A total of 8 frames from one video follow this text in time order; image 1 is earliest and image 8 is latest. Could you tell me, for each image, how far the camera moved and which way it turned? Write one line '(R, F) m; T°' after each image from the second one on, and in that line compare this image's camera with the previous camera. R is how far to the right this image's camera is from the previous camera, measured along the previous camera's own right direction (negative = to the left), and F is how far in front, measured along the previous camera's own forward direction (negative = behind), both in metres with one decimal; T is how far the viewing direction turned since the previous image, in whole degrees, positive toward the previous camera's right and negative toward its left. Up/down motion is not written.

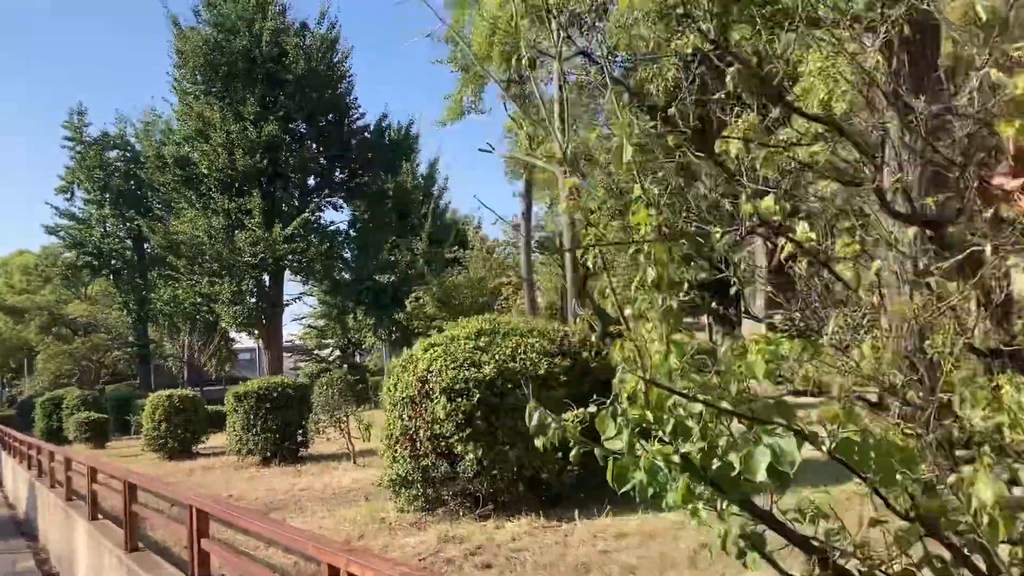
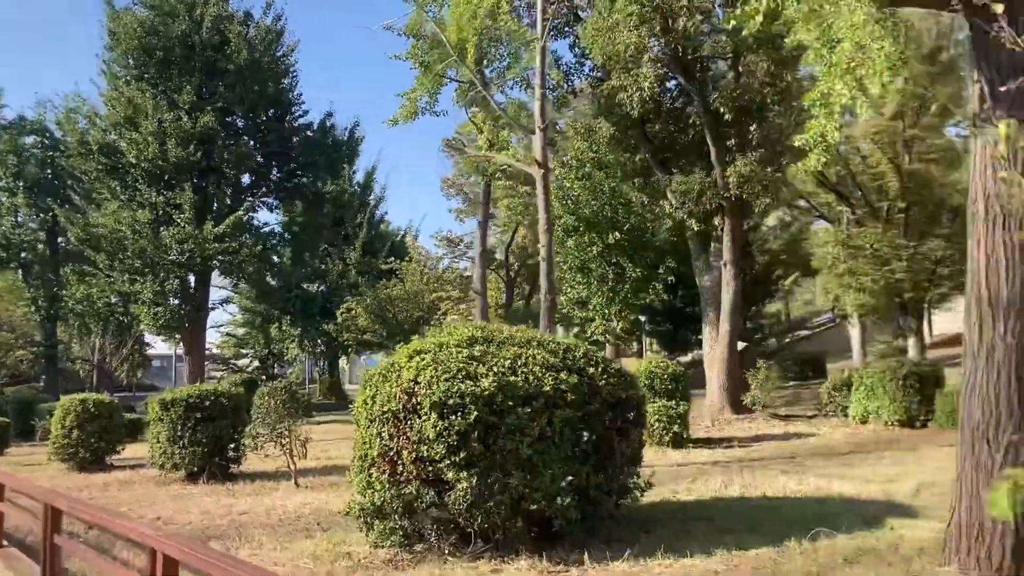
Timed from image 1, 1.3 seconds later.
(-0.5, +1.0) m; +5°
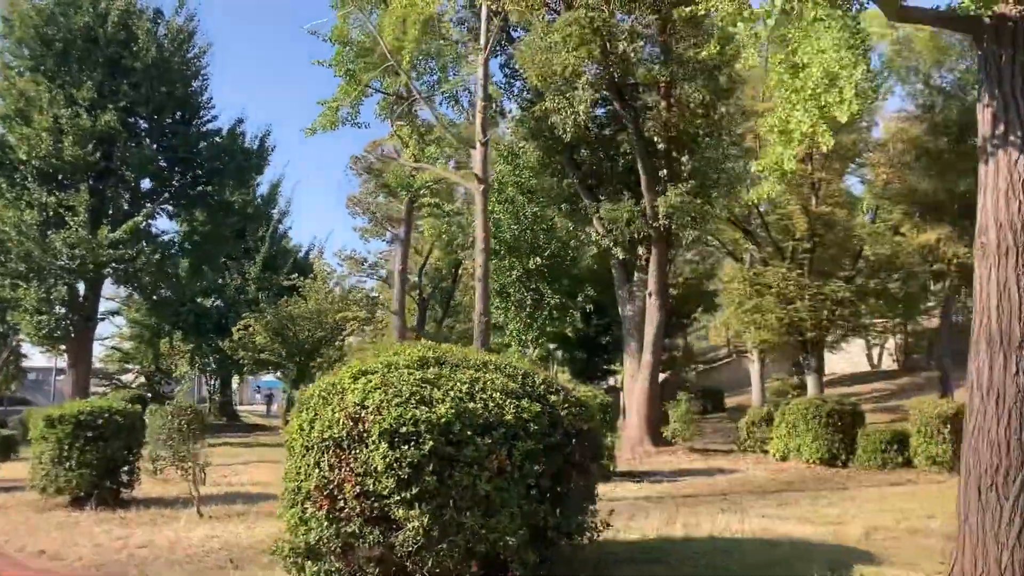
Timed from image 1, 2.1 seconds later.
(-0.4, +0.5) m; +6°
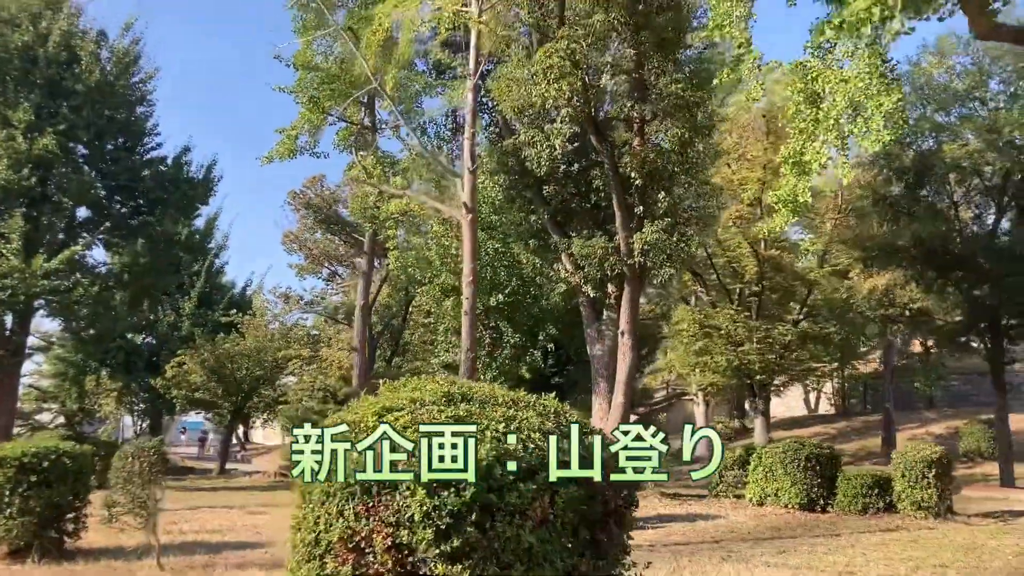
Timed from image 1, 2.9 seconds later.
(-0.6, +0.5) m; +4°
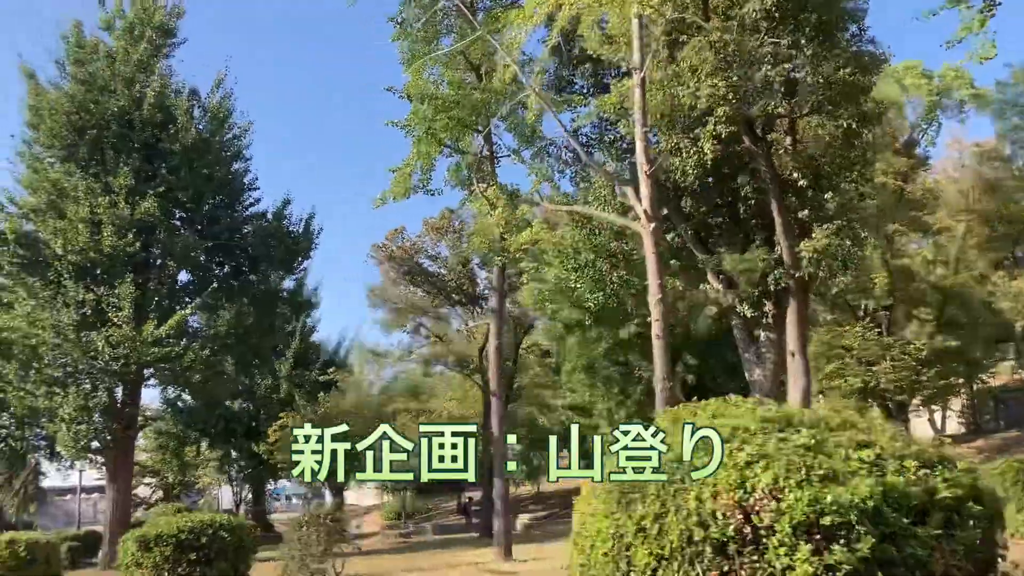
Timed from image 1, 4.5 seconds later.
(-1.2, +1.1) m; -4°
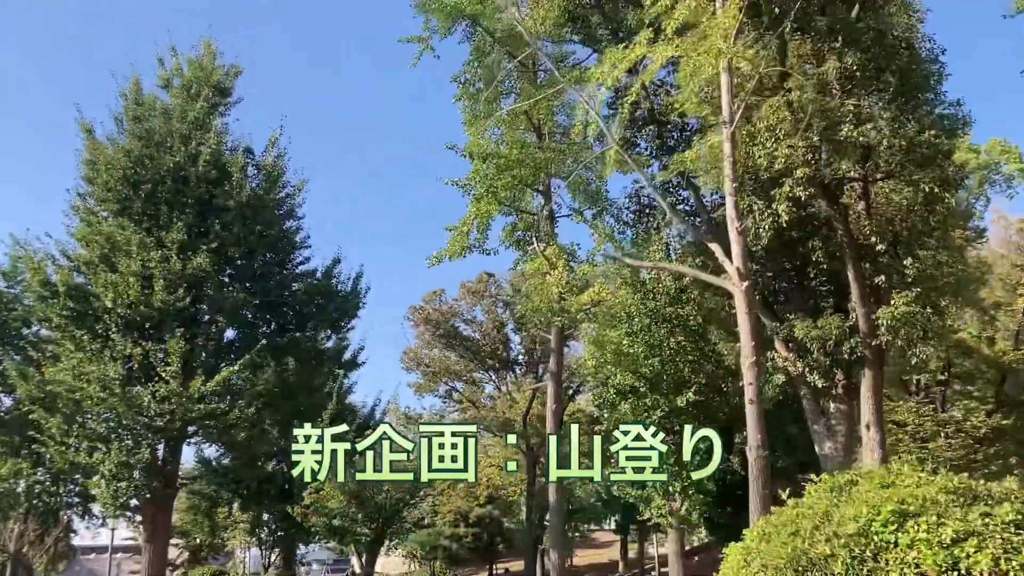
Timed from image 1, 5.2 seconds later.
(-0.5, +0.3) m; -2°
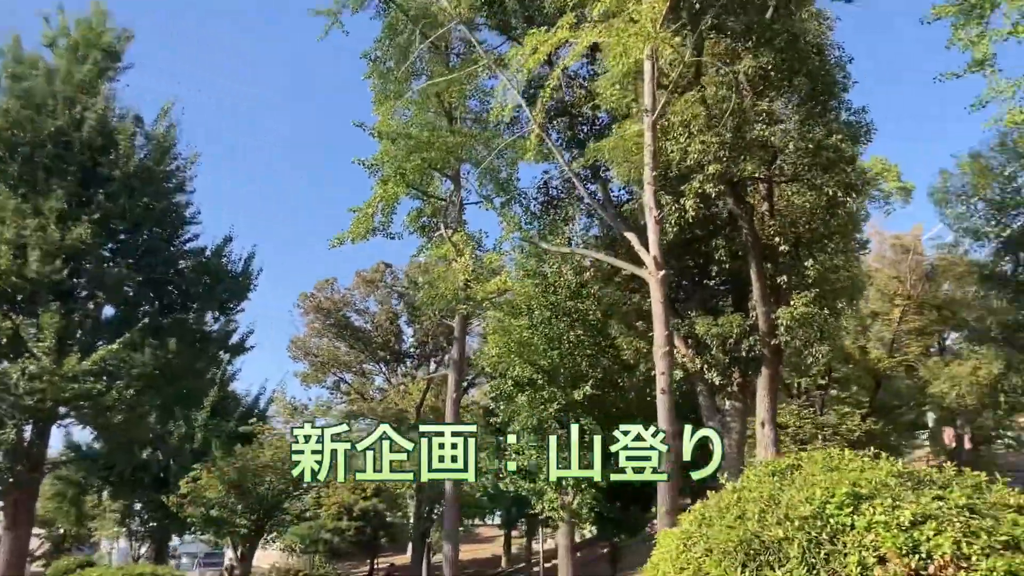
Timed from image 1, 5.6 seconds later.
(-0.2, +0.3) m; +7°
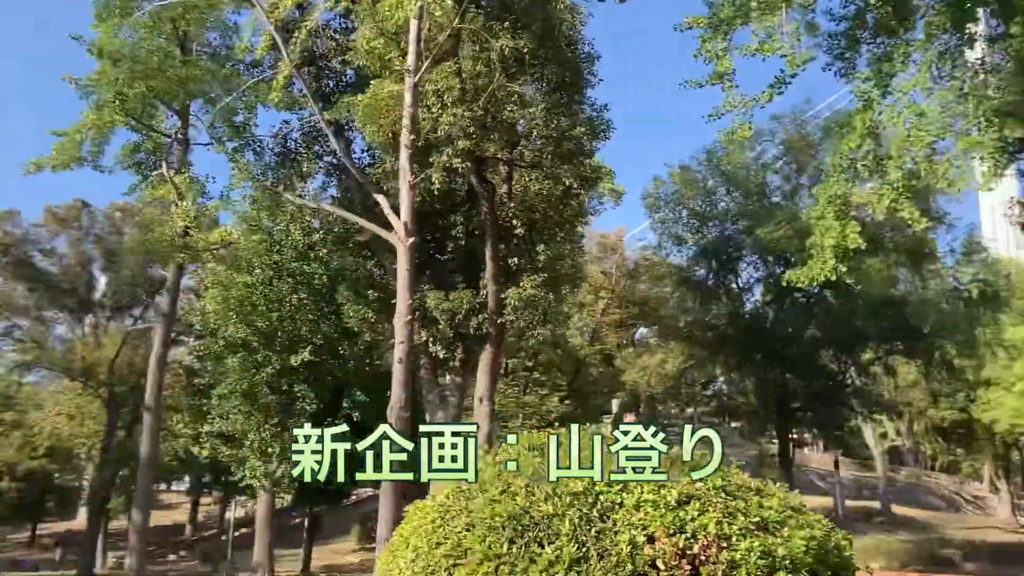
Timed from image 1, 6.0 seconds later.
(-0.2, +0.3) m; +17°
